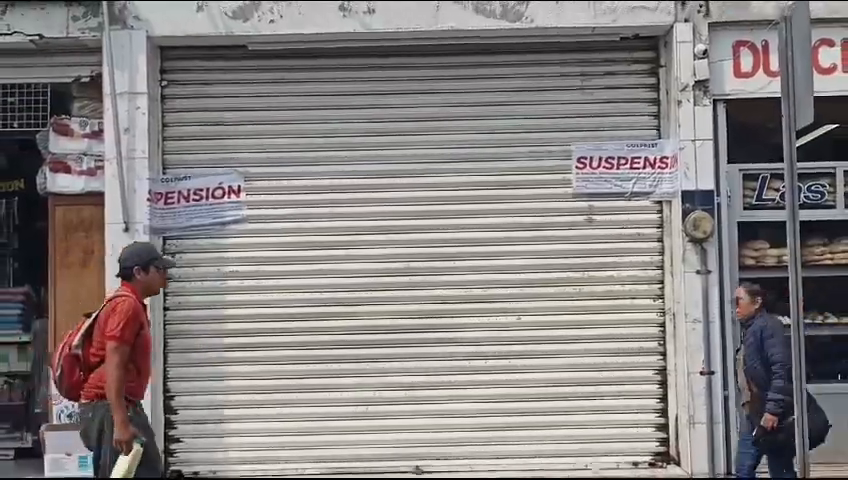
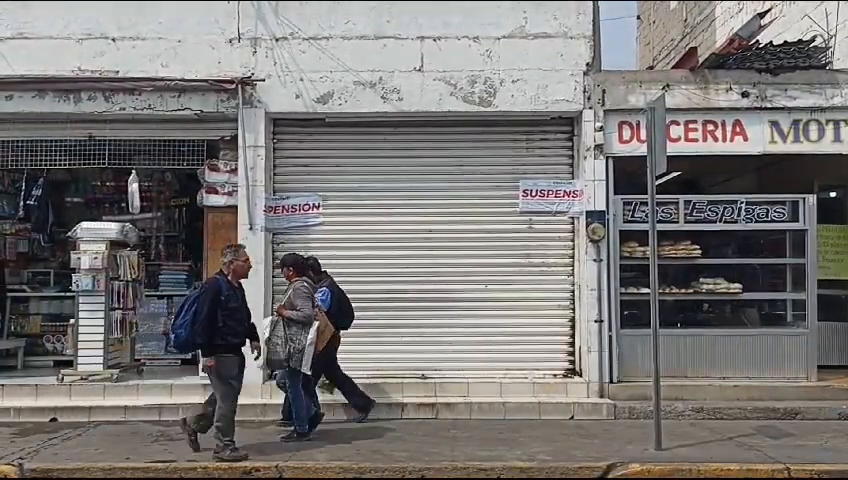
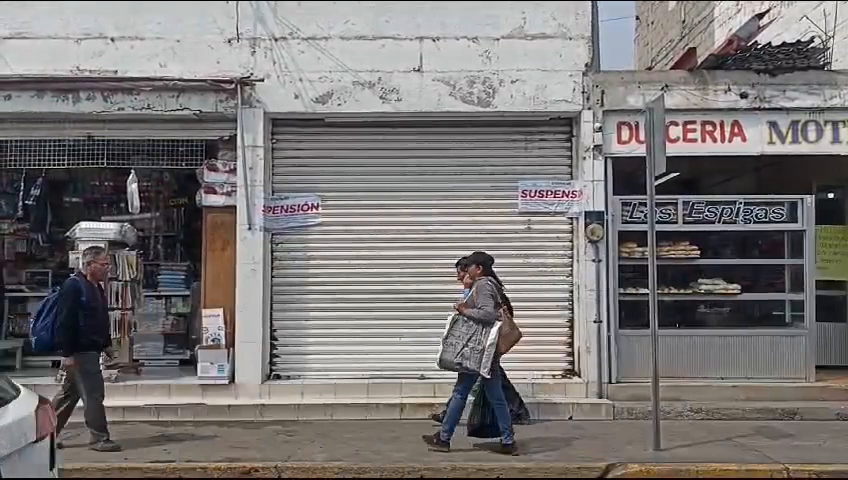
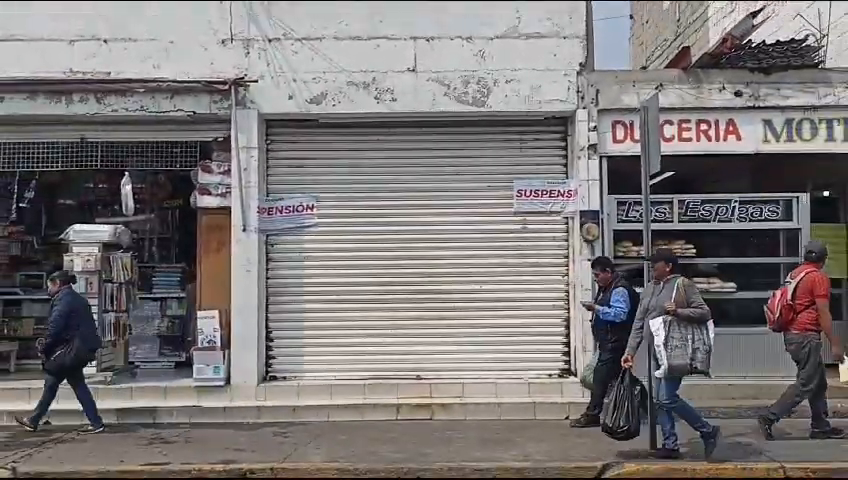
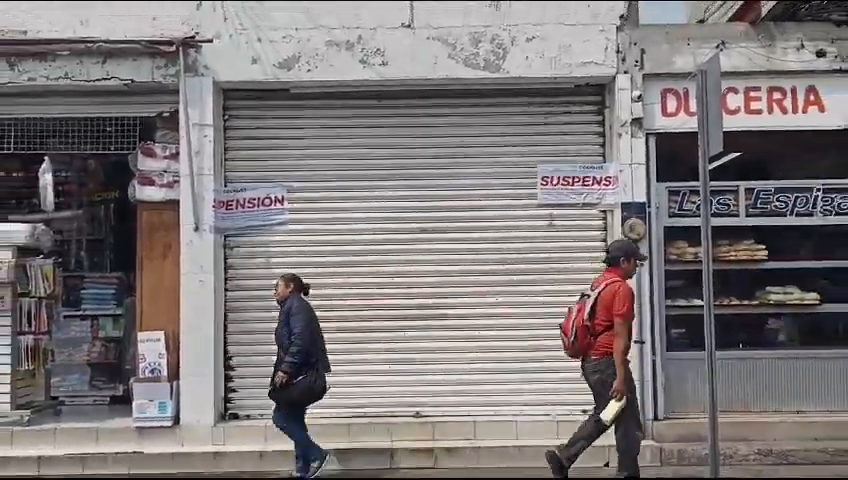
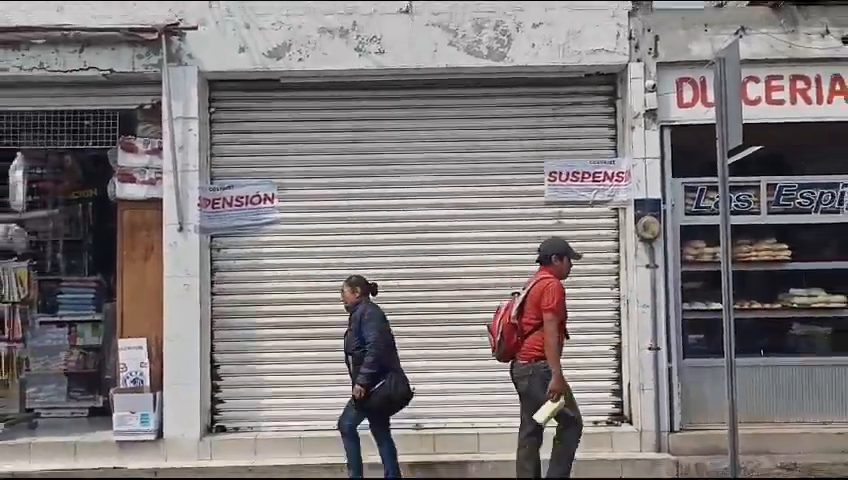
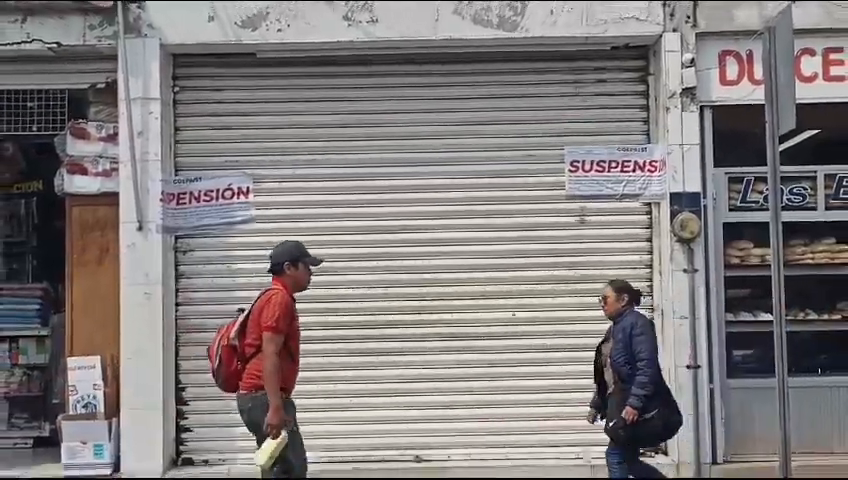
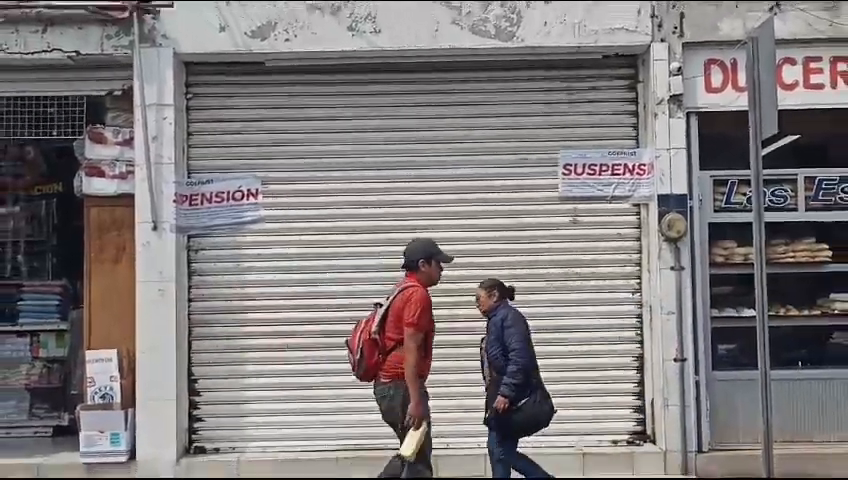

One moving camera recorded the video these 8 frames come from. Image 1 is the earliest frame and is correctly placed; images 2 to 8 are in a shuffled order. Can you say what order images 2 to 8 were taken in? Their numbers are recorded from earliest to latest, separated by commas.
7, 8, 6, 5, 4, 3, 2
